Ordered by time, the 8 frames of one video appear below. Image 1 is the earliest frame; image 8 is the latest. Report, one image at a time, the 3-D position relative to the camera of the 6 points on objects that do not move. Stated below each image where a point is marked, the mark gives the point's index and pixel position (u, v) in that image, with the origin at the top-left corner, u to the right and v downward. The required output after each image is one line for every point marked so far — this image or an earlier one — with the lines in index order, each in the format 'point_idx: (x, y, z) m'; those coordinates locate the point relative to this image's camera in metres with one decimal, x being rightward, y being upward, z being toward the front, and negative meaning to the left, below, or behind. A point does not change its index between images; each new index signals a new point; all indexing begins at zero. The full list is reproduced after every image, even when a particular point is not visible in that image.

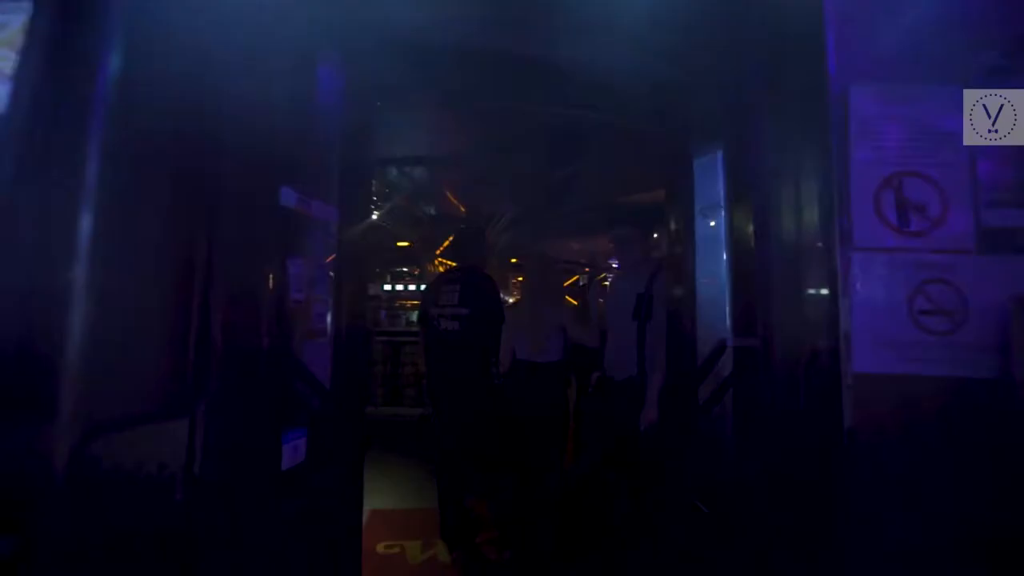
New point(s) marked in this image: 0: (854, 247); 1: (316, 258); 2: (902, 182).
0: (+0.7, +0.1, +1.1) m
1: (-0.5, +0.1, +1.5) m
2: (+0.8, +0.2, +1.1) m
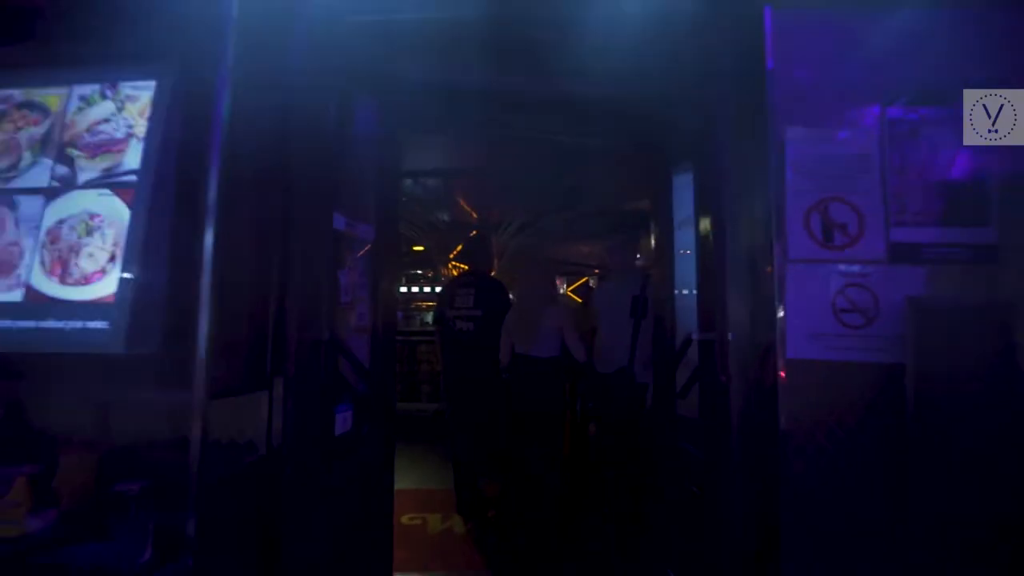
0: (+0.7, +0.1, +1.4) m
1: (-0.5, +0.1, +1.8) m
2: (+0.9, +0.2, +1.4) m
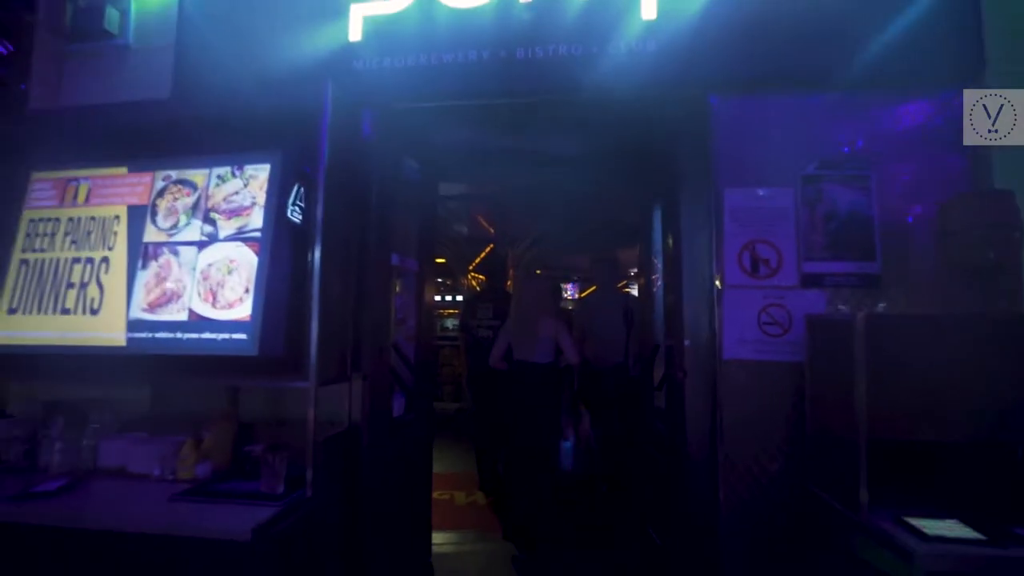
0: (+0.8, 0.0, +1.9) m
1: (-0.5, 0.0, +2.4) m
2: (+0.9, +0.2, +1.9) m
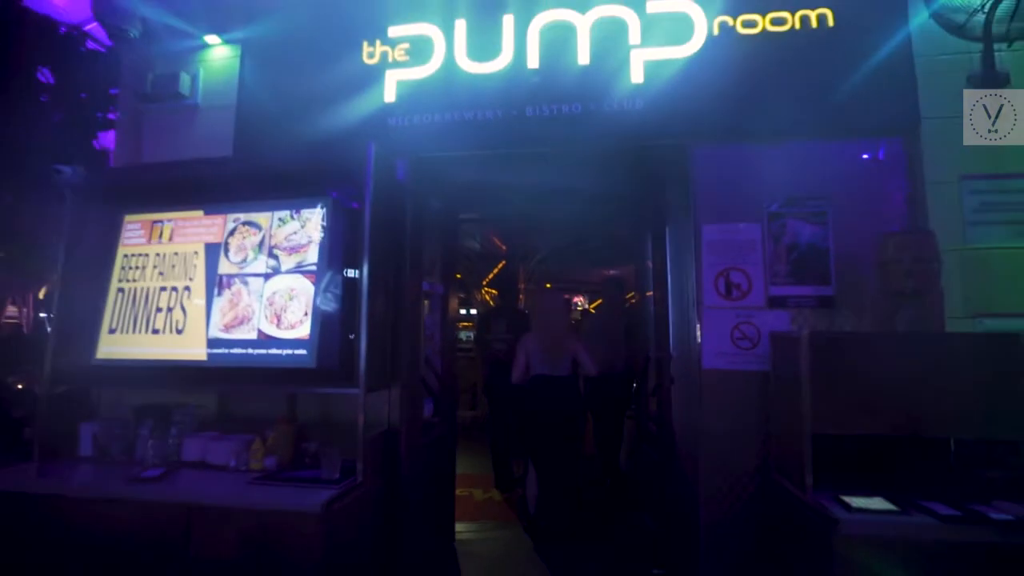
0: (+0.8, -0.1, +2.3) m
1: (-0.4, -0.1, +2.8) m
2: (+0.9, +0.1, +2.3) m
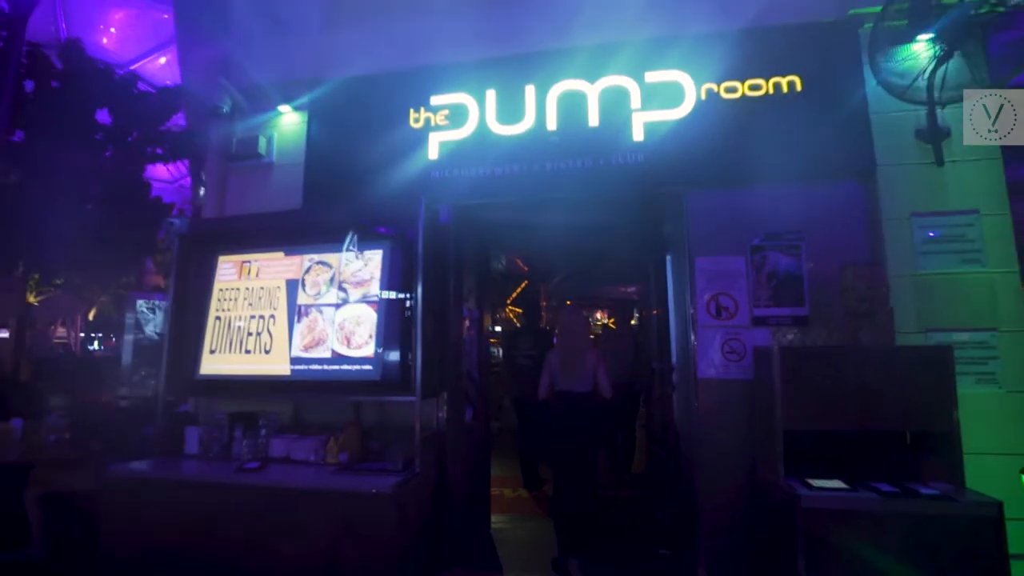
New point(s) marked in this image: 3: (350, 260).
0: (+0.9, -0.2, +2.7) m
1: (-0.3, -0.3, +3.2) m
2: (+1.1, 0.0, +2.7) m
3: (-0.8, +0.1, +2.8) m
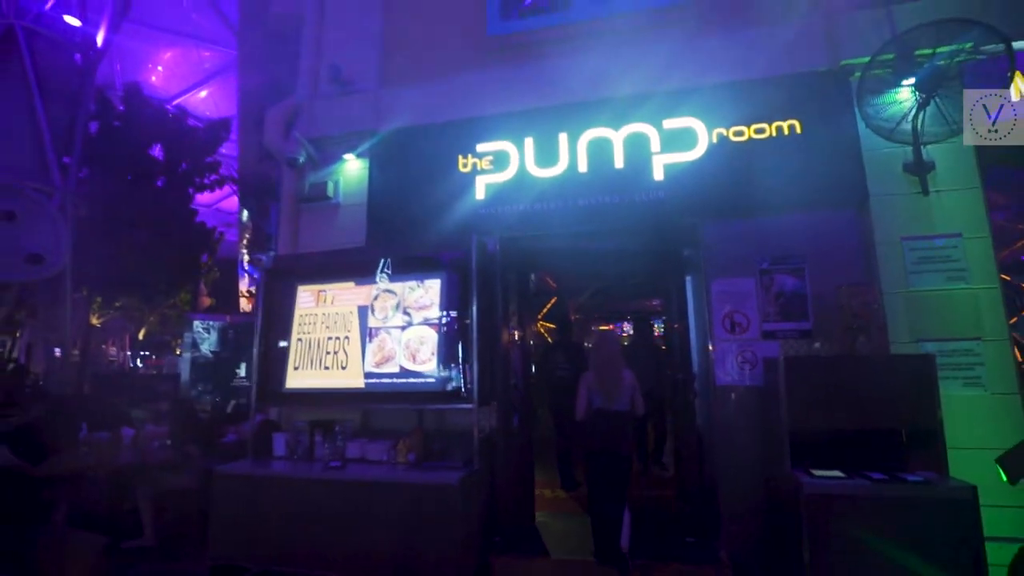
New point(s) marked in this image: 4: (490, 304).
0: (+1.2, -0.3, +3.1) m
1: (0.0, -0.4, +3.7) m
2: (+1.3, -0.2, +3.1) m
3: (-0.6, 0.0, +3.3) m
4: (-0.1, -0.1, +3.4) m
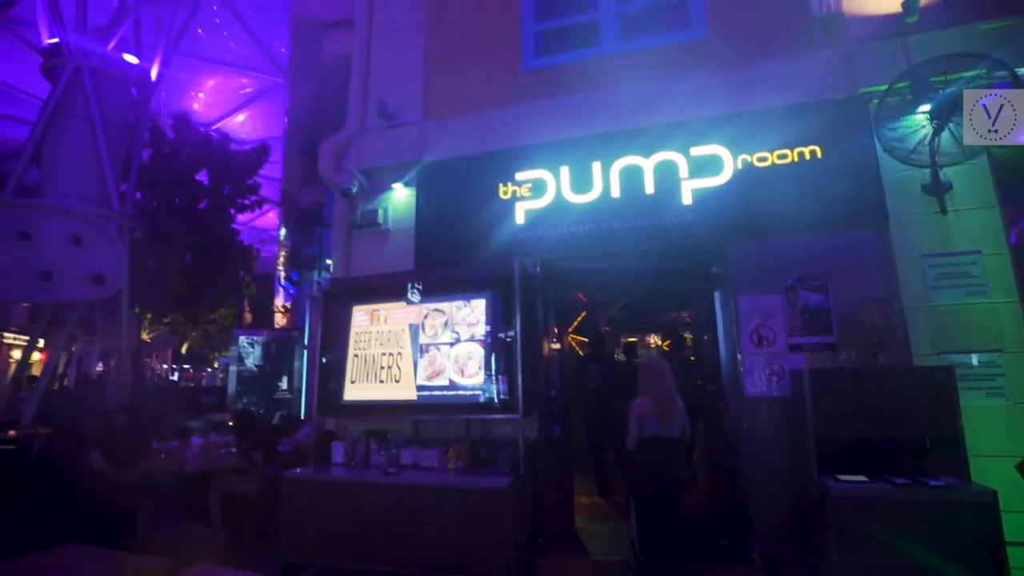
0: (+1.4, -0.4, +3.3) m
1: (+0.3, -0.5, +3.9) m
2: (+1.5, -0.3, +3.3) m
3: (-0.4, -0.1, +3.6) m
4: (+0.1, -0.2, +3.6) m
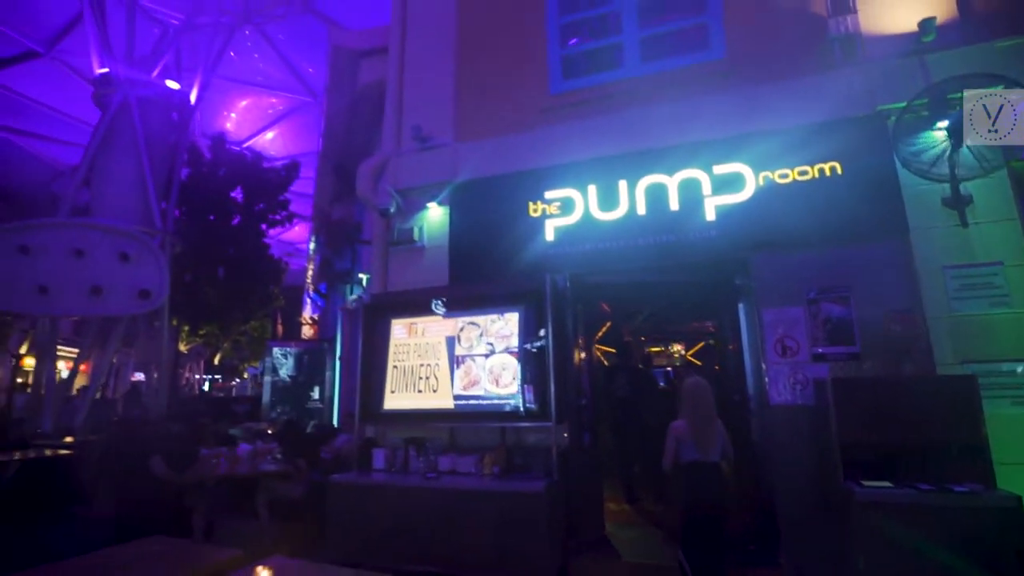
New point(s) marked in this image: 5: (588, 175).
0: (+1.6, -0.5, +3.4) m
1: (+0.5, -0.6, +4.1) m
2: (+1.8, -0.3, +3.4) m
3: (-0.1, -0.2, +3.7) m
4: (+0.3, -0.3, +3.8) m
5: (+0.6, +0.8, +4.0) m
